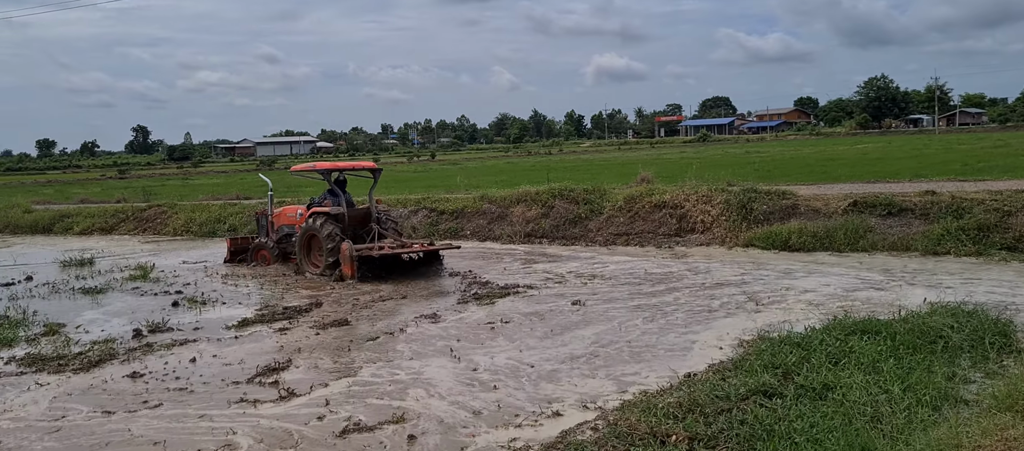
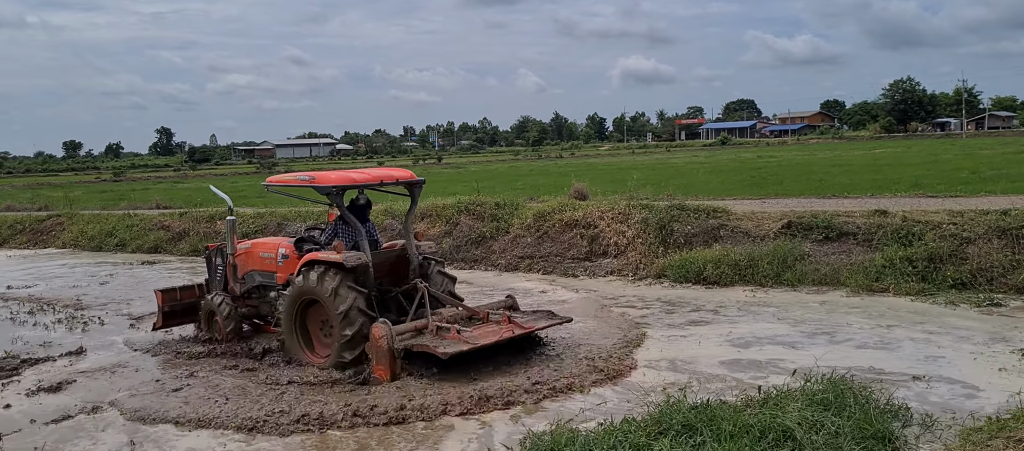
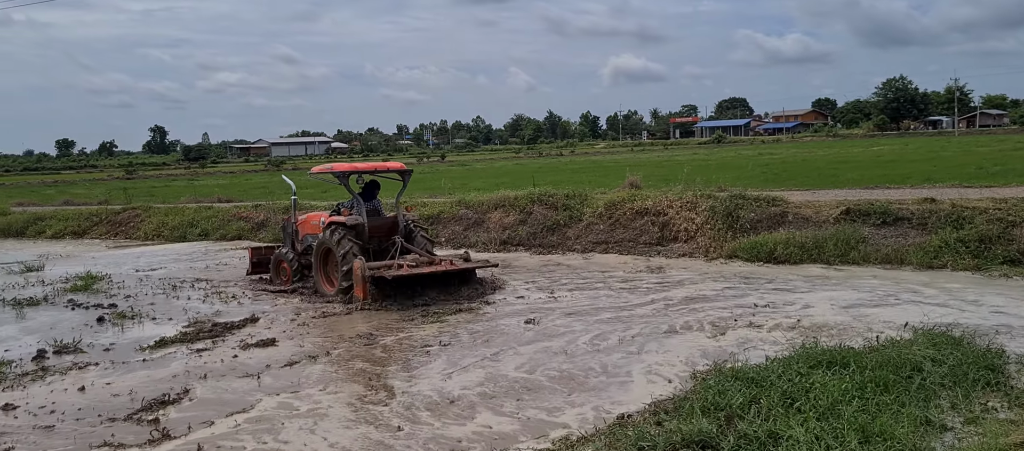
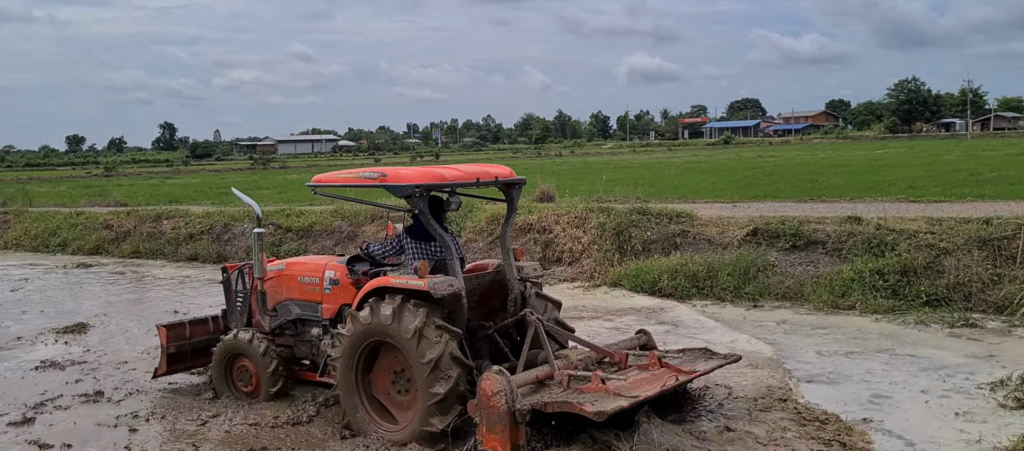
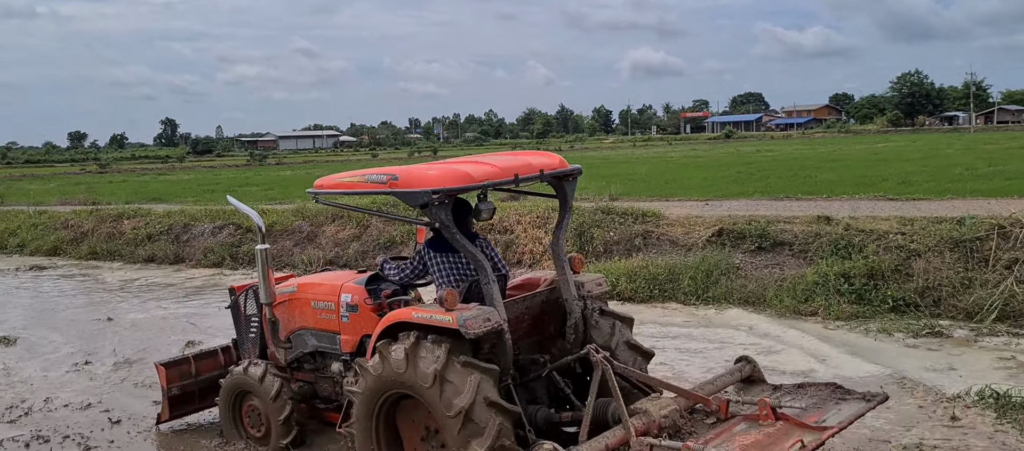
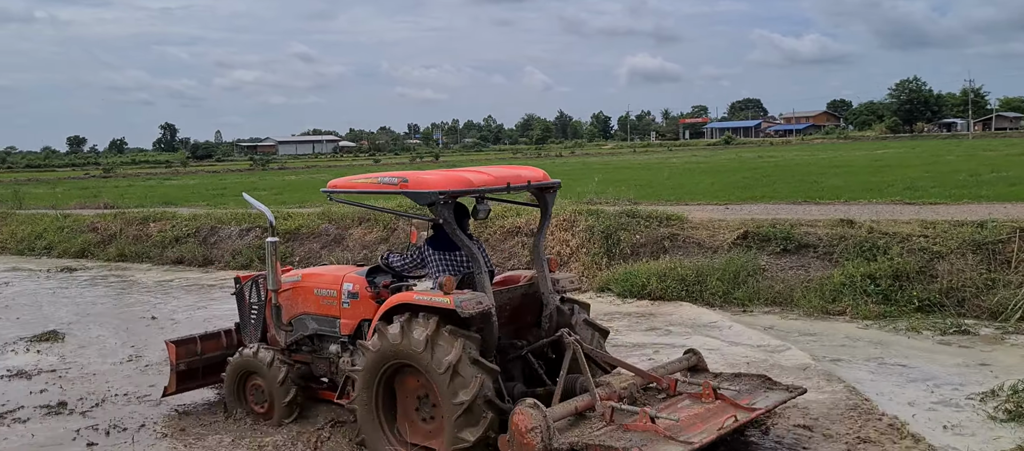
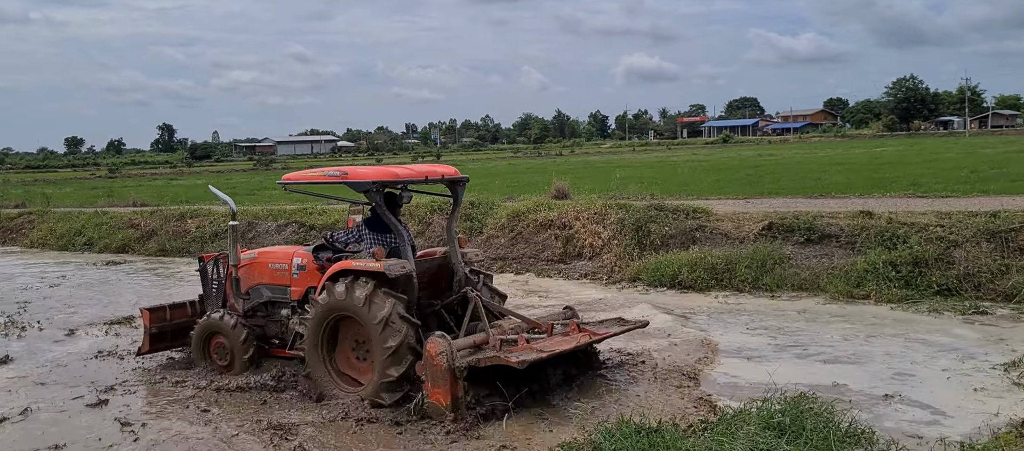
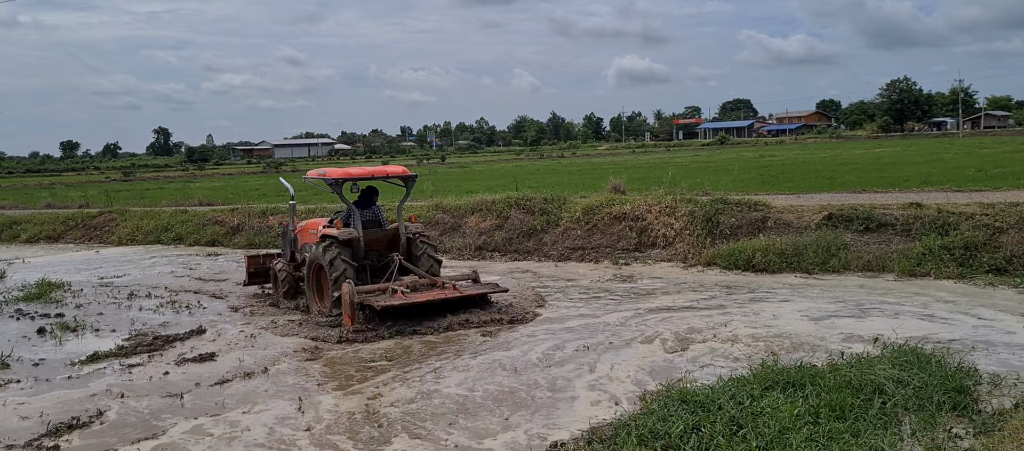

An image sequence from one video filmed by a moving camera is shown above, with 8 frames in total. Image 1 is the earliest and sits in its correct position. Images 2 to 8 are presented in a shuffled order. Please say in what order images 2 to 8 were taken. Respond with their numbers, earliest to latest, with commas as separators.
3, 8, 2, 7, 4, 6, 5
